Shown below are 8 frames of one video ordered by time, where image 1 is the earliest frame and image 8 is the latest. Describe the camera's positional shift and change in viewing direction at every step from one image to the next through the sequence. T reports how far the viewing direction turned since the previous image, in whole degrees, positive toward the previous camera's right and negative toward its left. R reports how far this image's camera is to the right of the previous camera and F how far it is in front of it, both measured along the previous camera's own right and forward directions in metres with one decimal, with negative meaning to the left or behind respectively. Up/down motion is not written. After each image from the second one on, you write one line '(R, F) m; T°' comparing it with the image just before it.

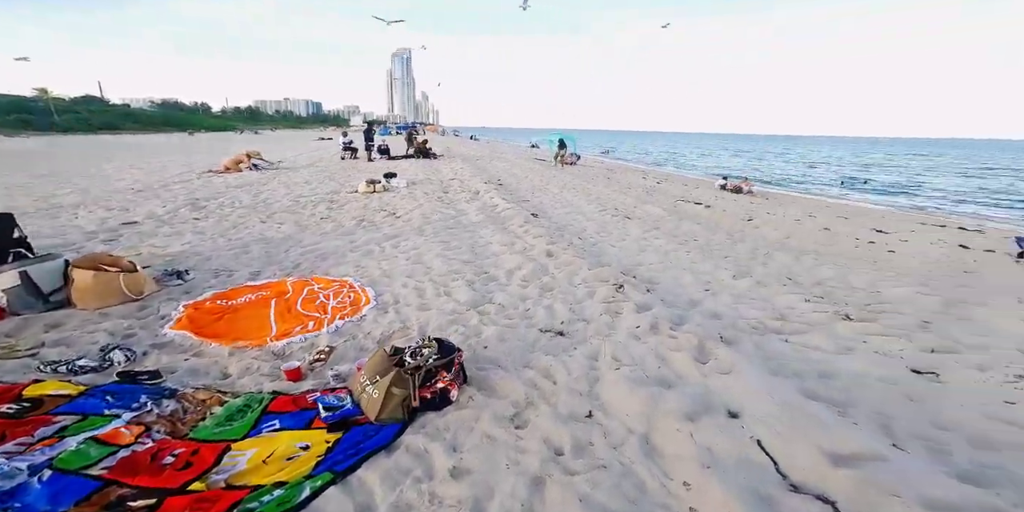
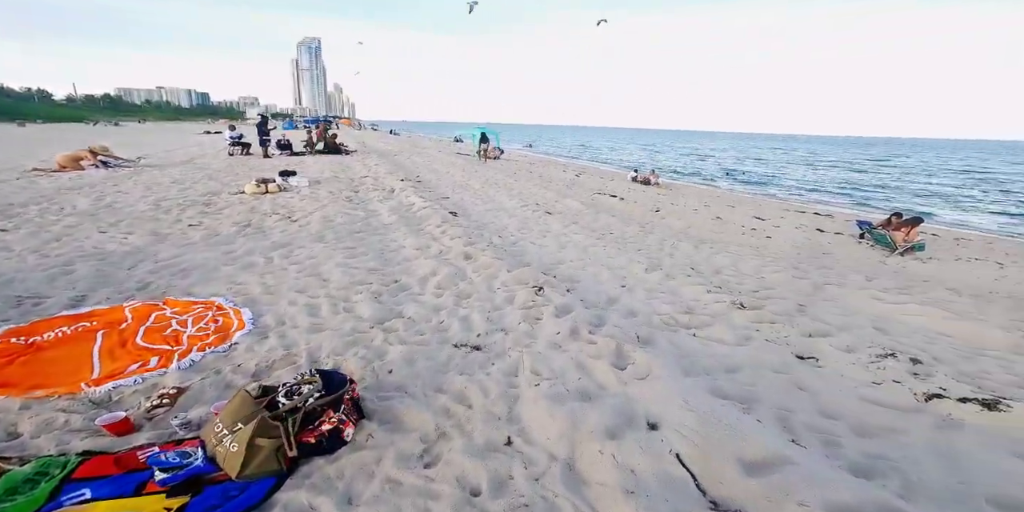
(+0.2, +0.4) m; +8°
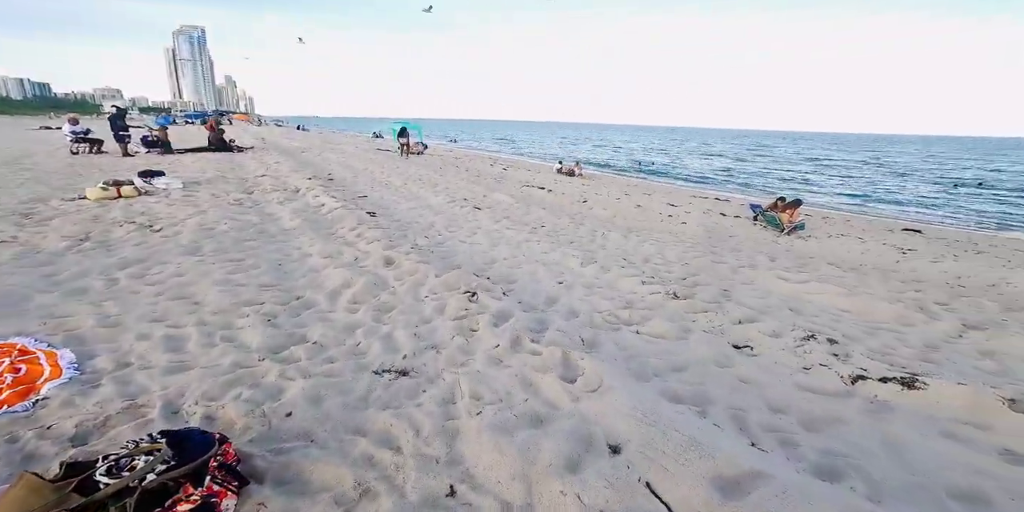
(0.0, +0.5) m; +9°
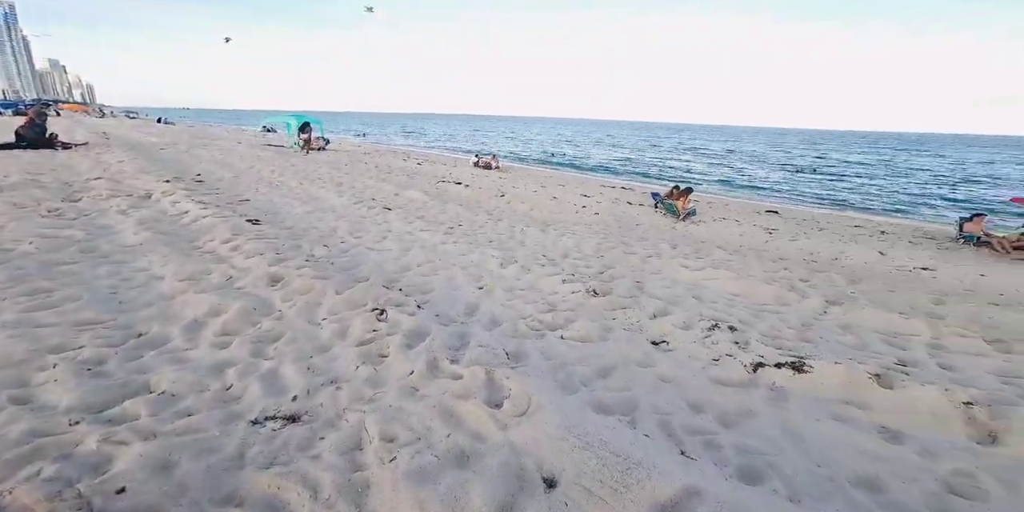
(0.0, +0.3) m; +10°
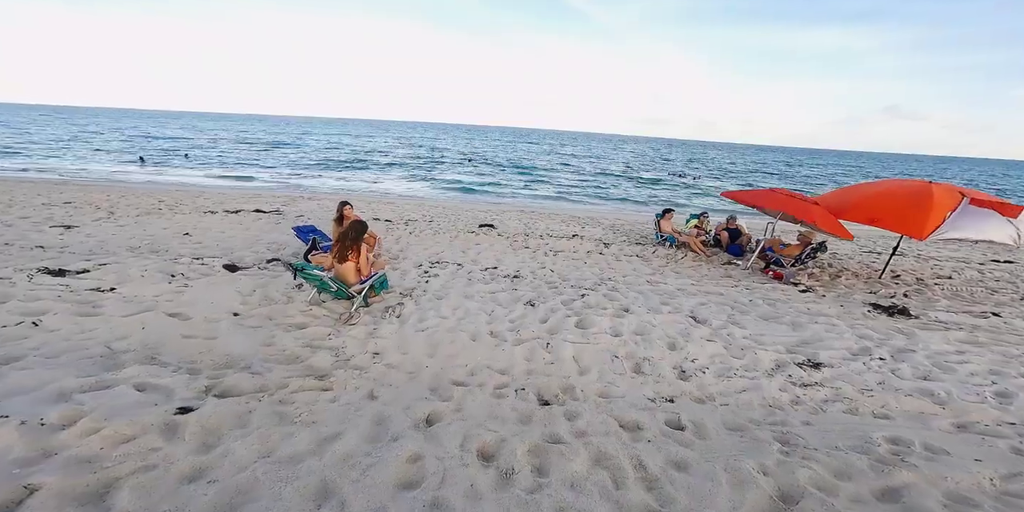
(-0.5, +0.1) m; -4°
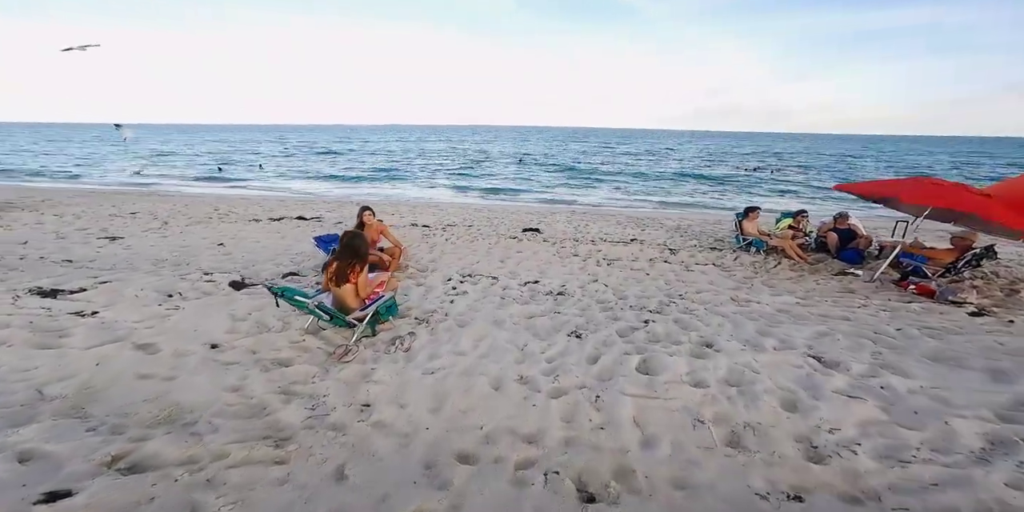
(+0.2, +1.2) m; -9°
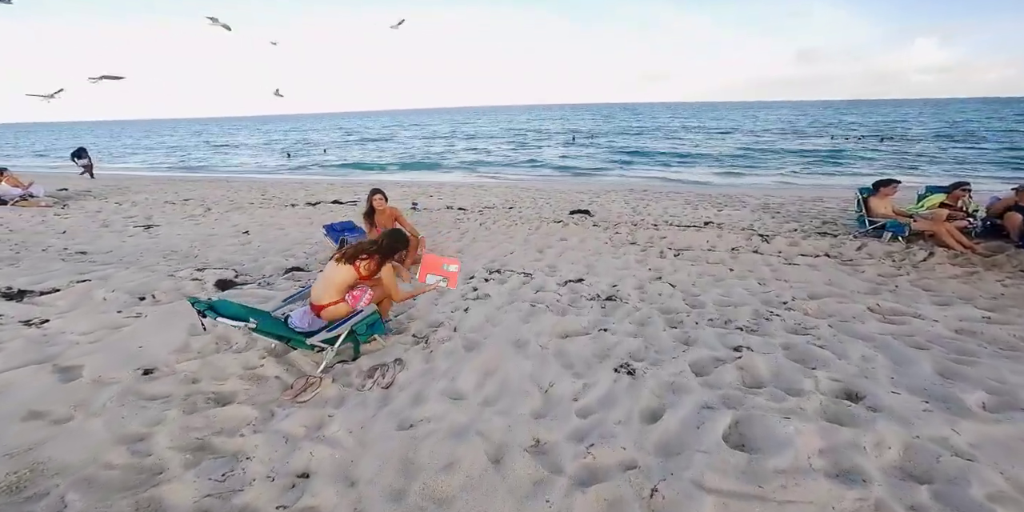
(+0.3, +1.2) m; -9°
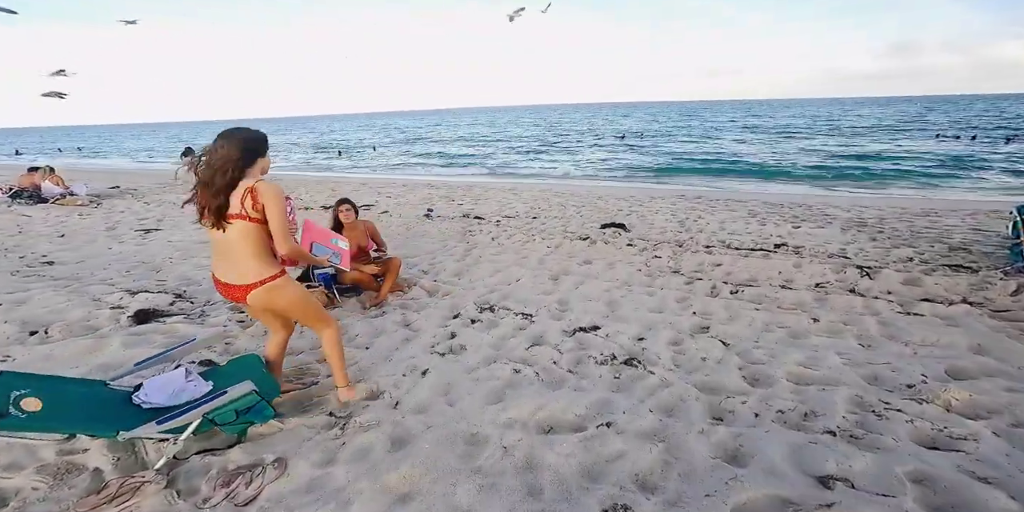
(+0.5, +1.2) m; -7°
